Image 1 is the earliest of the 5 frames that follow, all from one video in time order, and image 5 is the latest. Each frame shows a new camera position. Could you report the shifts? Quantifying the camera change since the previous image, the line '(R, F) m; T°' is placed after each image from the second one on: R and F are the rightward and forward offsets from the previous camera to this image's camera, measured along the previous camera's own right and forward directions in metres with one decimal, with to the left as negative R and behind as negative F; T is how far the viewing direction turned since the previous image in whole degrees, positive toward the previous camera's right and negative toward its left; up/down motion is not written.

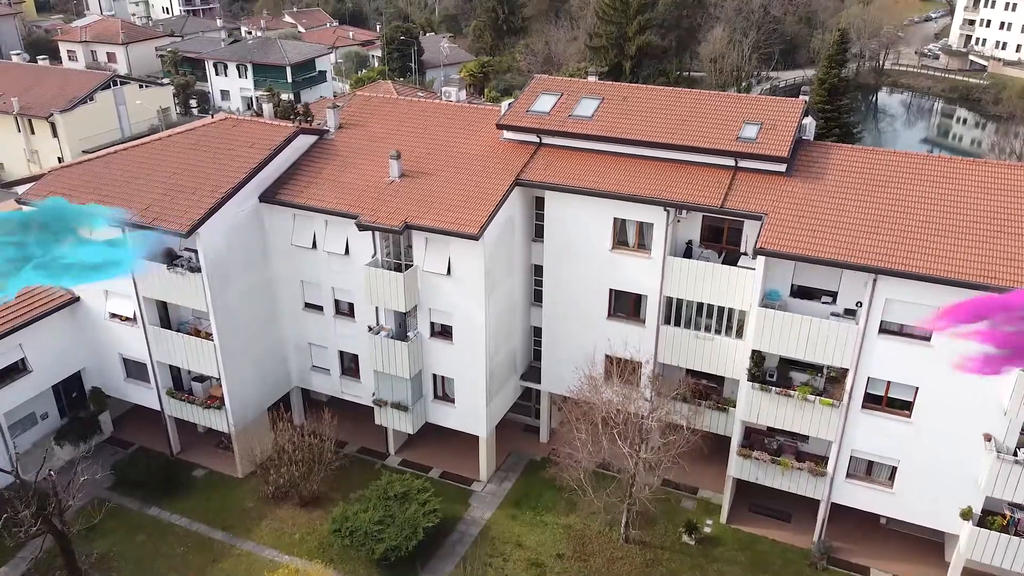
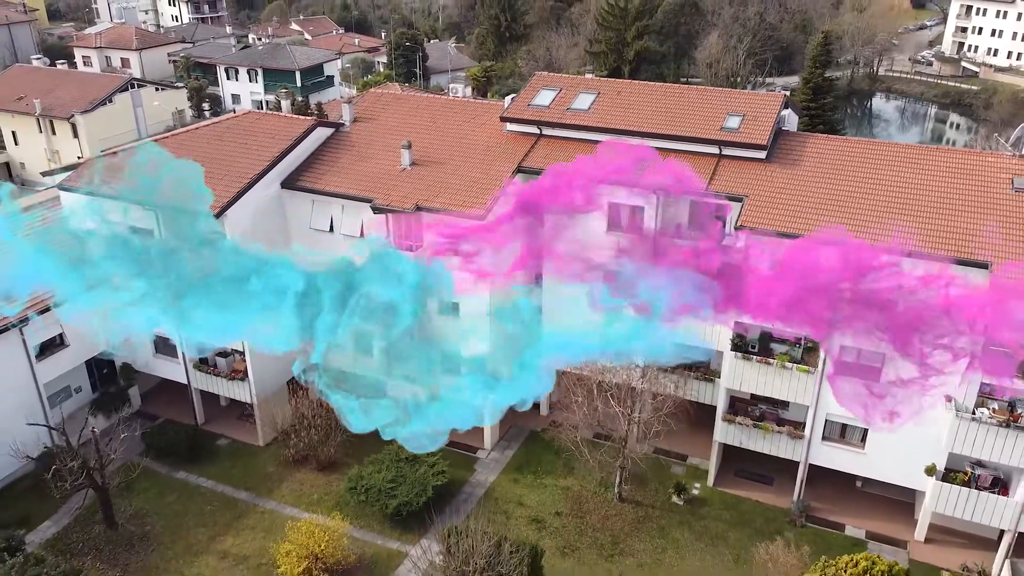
(0.0, -1.6) m; 0°
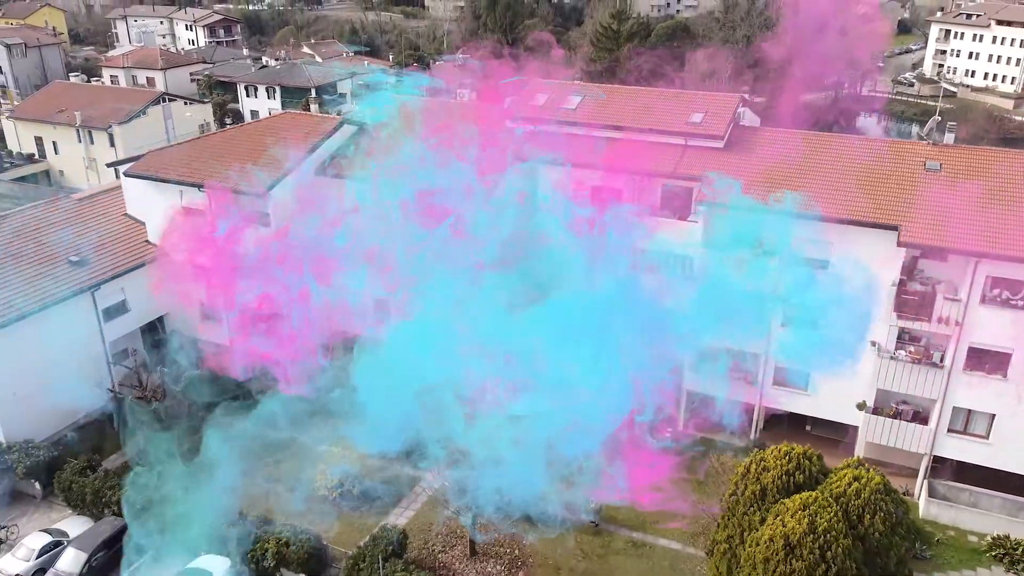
(+0.1, -3.6) m; 0°
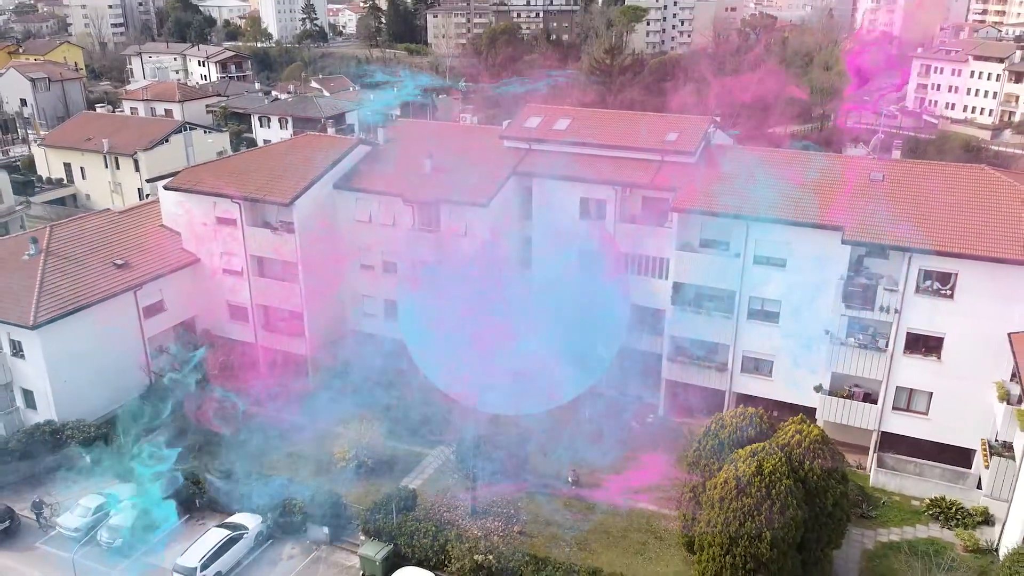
(+0.1, -2.9) m; 0°
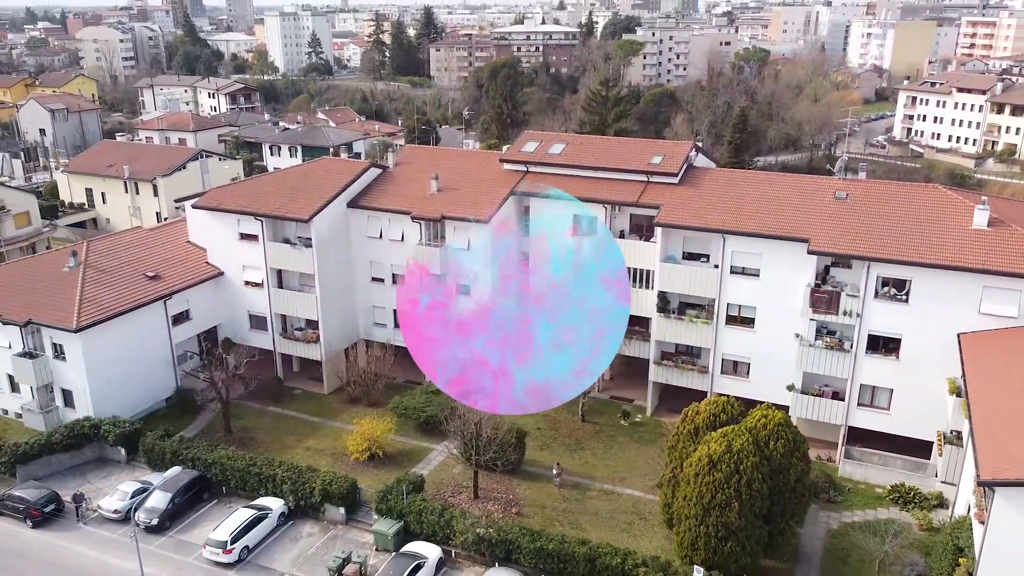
(+0.1, -2.4) m; 0°
